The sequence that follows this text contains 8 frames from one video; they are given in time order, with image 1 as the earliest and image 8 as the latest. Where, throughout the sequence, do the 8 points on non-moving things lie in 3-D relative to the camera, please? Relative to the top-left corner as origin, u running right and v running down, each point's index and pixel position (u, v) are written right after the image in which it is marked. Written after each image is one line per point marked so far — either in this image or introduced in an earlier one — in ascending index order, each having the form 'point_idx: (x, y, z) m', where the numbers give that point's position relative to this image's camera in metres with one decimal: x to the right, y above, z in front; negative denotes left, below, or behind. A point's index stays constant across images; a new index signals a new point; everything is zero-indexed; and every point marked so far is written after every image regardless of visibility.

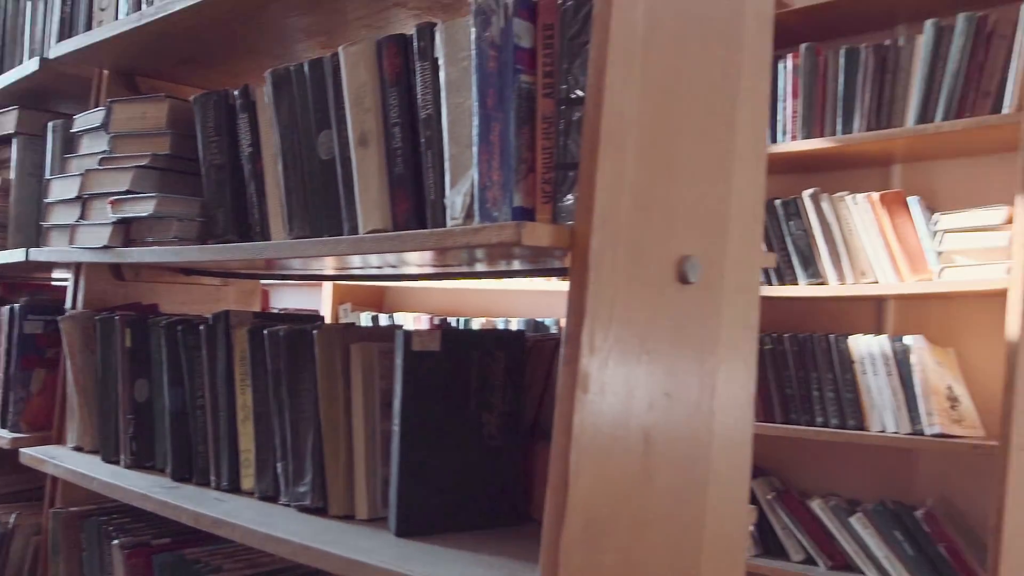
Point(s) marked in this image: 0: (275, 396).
0: (-0.2, -0.1, +1.0) m
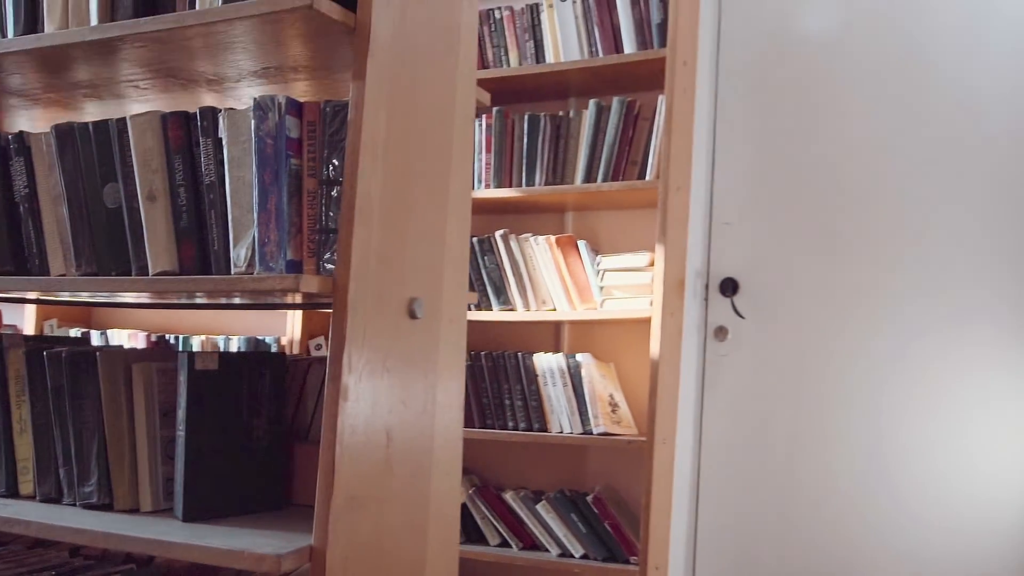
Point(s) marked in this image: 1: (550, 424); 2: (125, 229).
0: (-0.6, -0.1, +1.2) m
1: (+0.1, -0.3, +2.2) m
2: (-0.4, +0.1, +1.1) m
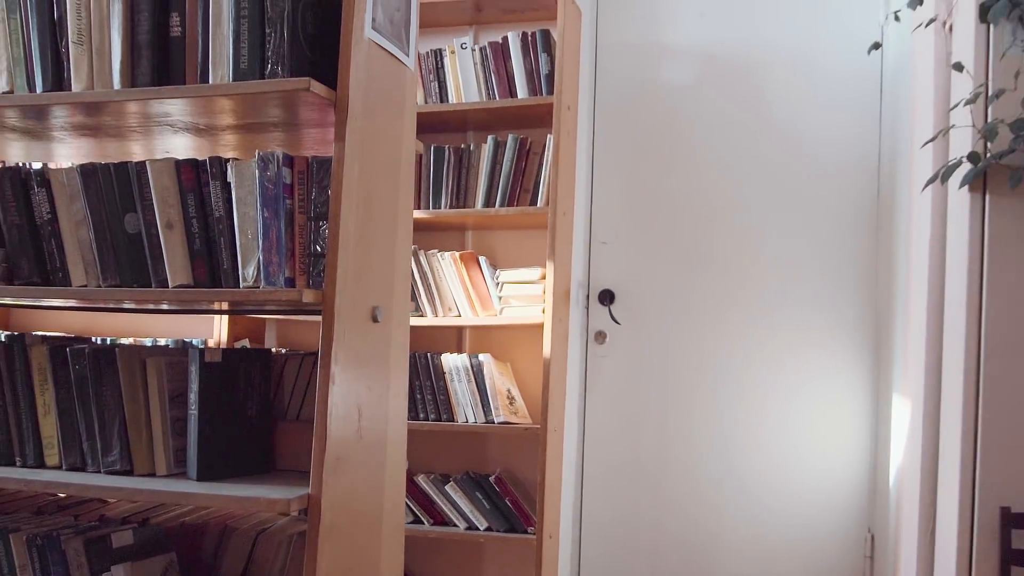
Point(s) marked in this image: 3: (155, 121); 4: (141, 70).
0: (-0.6, -0.2, +1.4) m
1: (-0.1, -0.3, +2.5) m
2: (-0.5, +0.1, +1.4) m
3: (-0.6, +0.3, +1.5) m
4: (-0.5, +0.3, +1.4) m
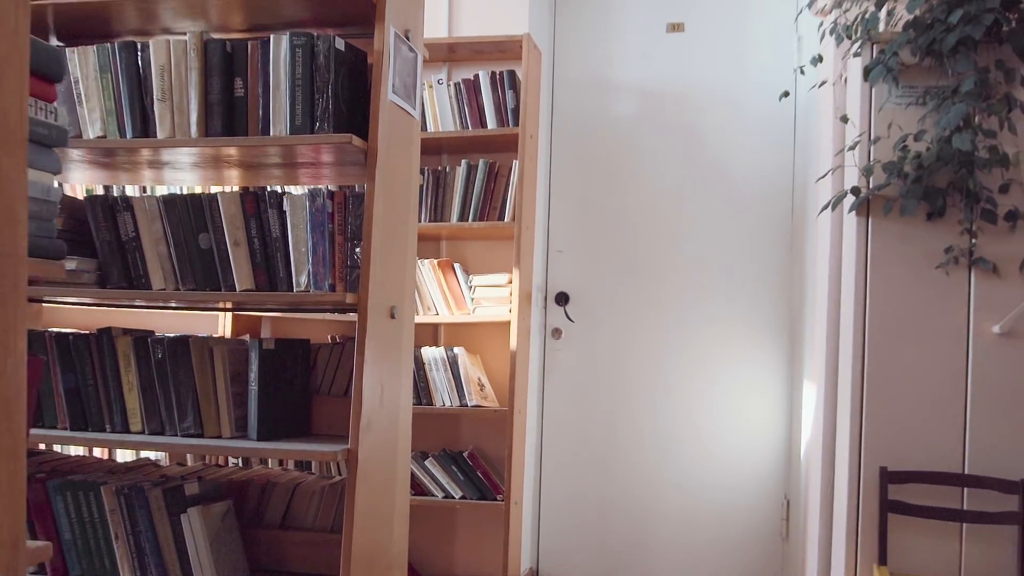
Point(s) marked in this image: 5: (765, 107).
0: (-0.7, -0.2, +1.8) m
1: (-0.2, -0.3, +2.9) m
2: (-0.6, 0.0, +1.8) m
3: (-0.6, +0.3, +1.9) m
4: (-0.6, +0.3, +1.8) m
5: (+0.8, +0.6, +3.2) m
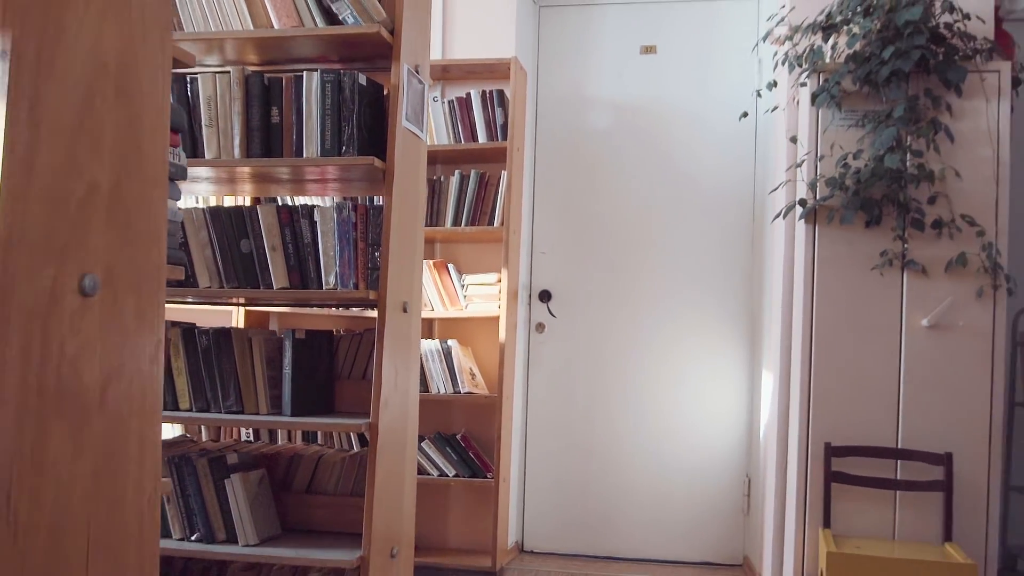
0: (-0.7, -0.2, +2.1) m
1: (-0.3, -0.3, +3.2) m
2: (-0.6, +0.1, +2.1) m
3: (-0.6, +0.3, +2.2) m
4: (-0.6, +0.3, +2.1) m
5: (+0.8, +0.6, +3.5) m
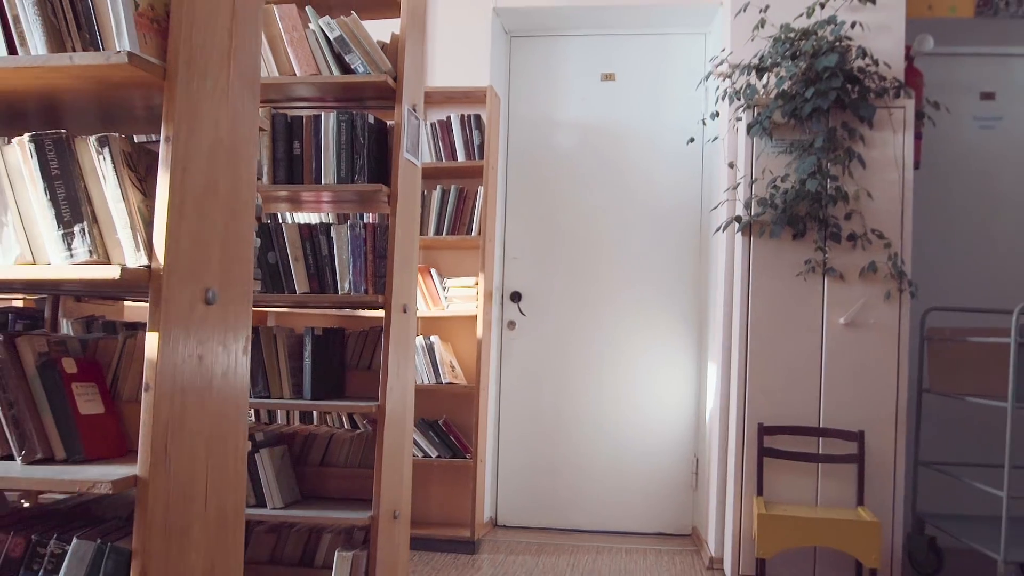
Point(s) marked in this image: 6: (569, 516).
0: (-0.7, -0.2, +2.5) m
1: (-0.4, -0.3, +3.7) m
2: (-0.6, 0.0, +2.5) m
3: (-0.6, +0.2, +2.6) m
4: (-0.6, +0.3, +2.5) m
5: (+0.7, +0.6, +4.0) m
6: (+0.2, -1.0, +4.0) m
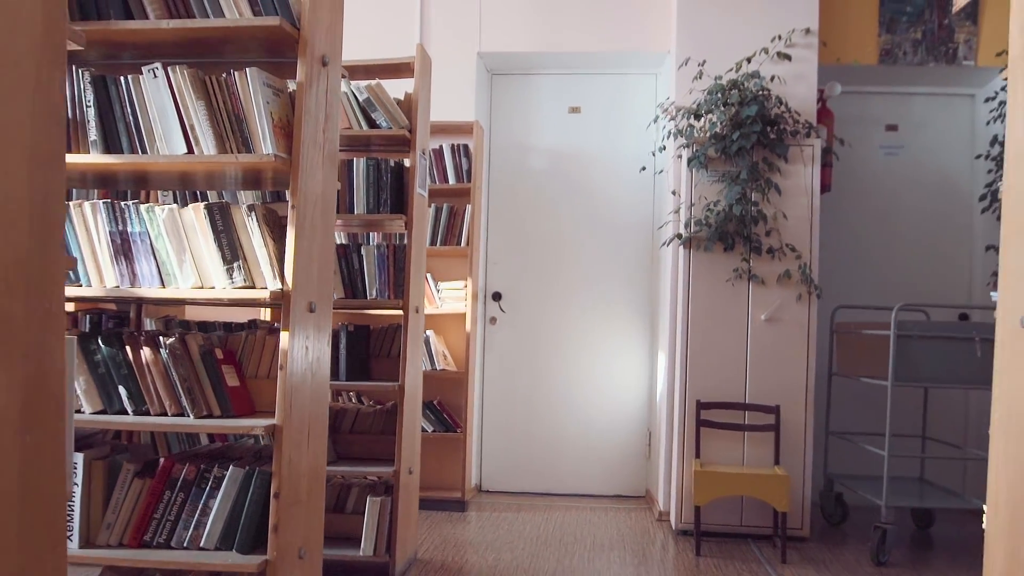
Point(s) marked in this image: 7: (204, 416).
0: (-0.8, -0.2, +3.2) m
1: (-0.4, -0.4, +4.4) m
2: (-0.6, 0.0, +3.2) m
3: (-0.7, +0.2, +3.3) m
4: (-0.6, +0.3, +3.2) m
5: (+0.6, +0.6, +4.7) m
6: (+0.2, -1.0, +4.7) m
7: (-0.7, -0.3, +2.1) m
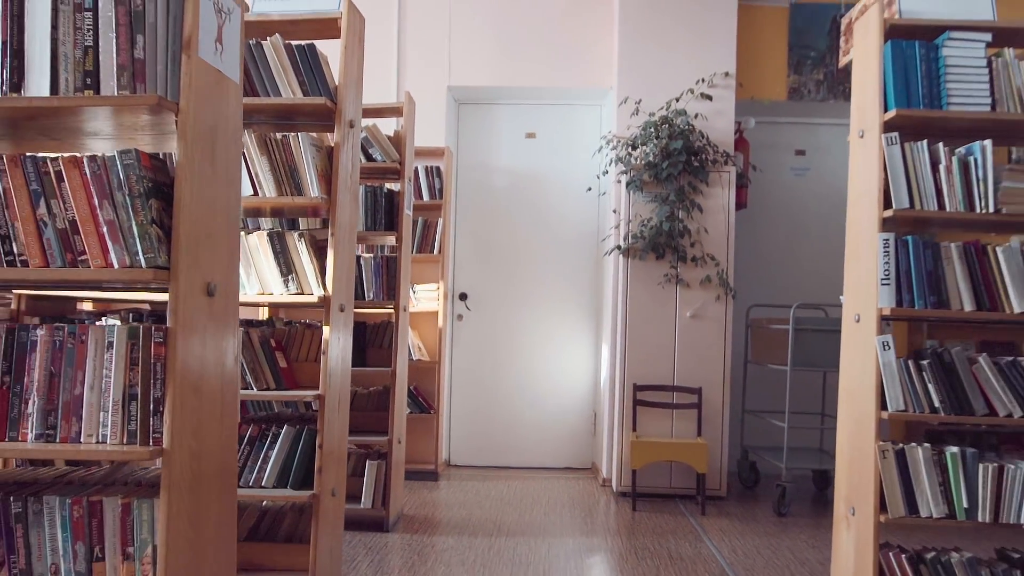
0: (-0.9, -0.2, +3.9) m
1: (-0.6, -0.4, +5.1) m
2: (-0.8, 0.0, +3.9) m
3: (-0.8, +0.2, +4.0) m
4: (-0.8, +0.3, +3.9) m
5: (+0.4, +0.6, +5.5) m
6: (0.0, -1.0, +5.5) m
7: (-0.7, -0.3, +2.8) m
